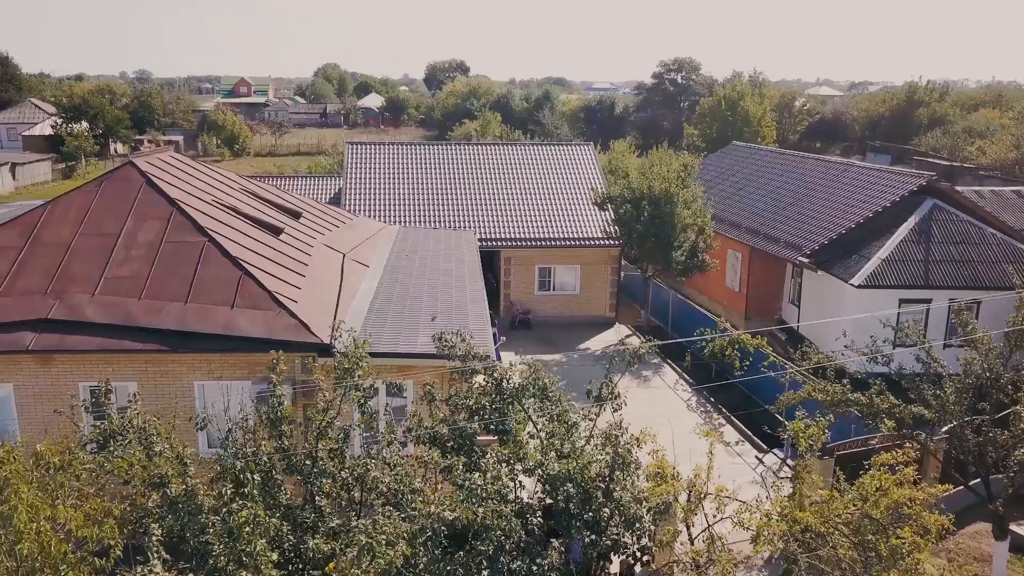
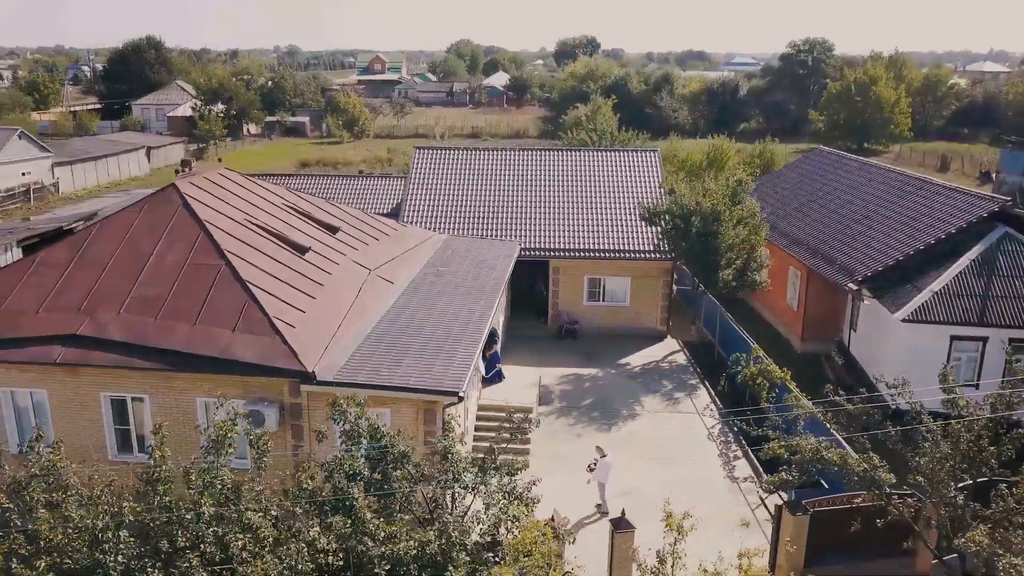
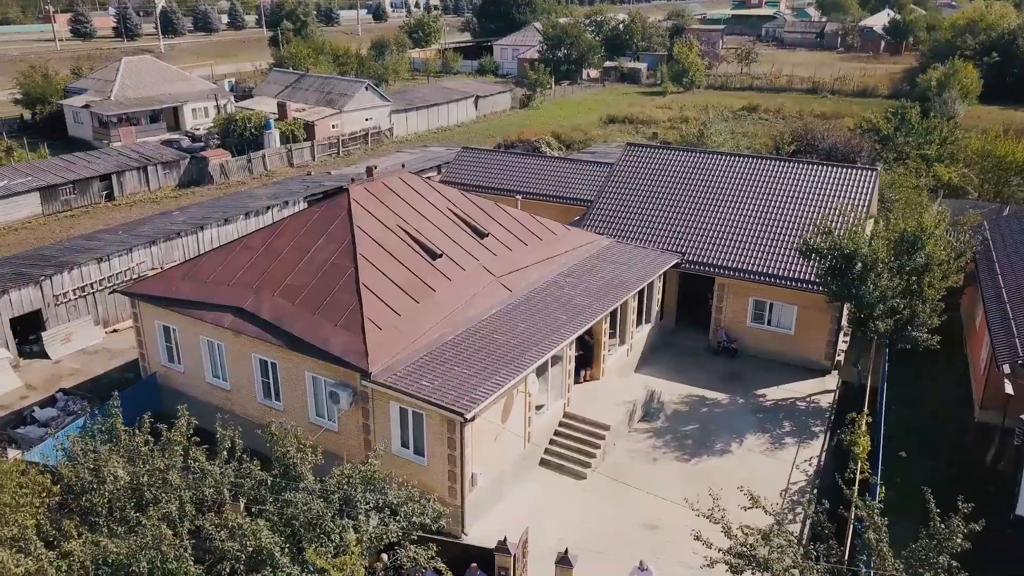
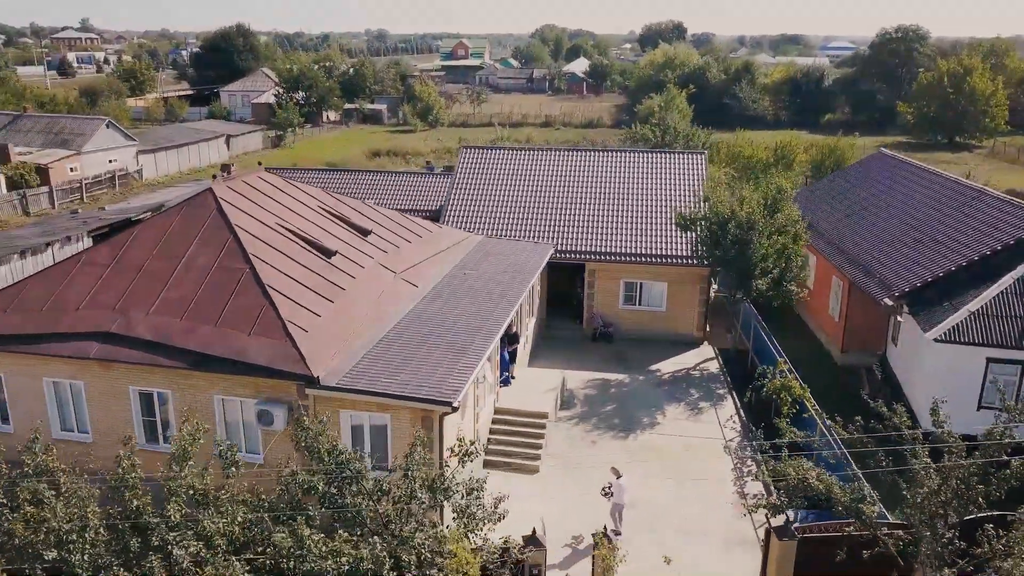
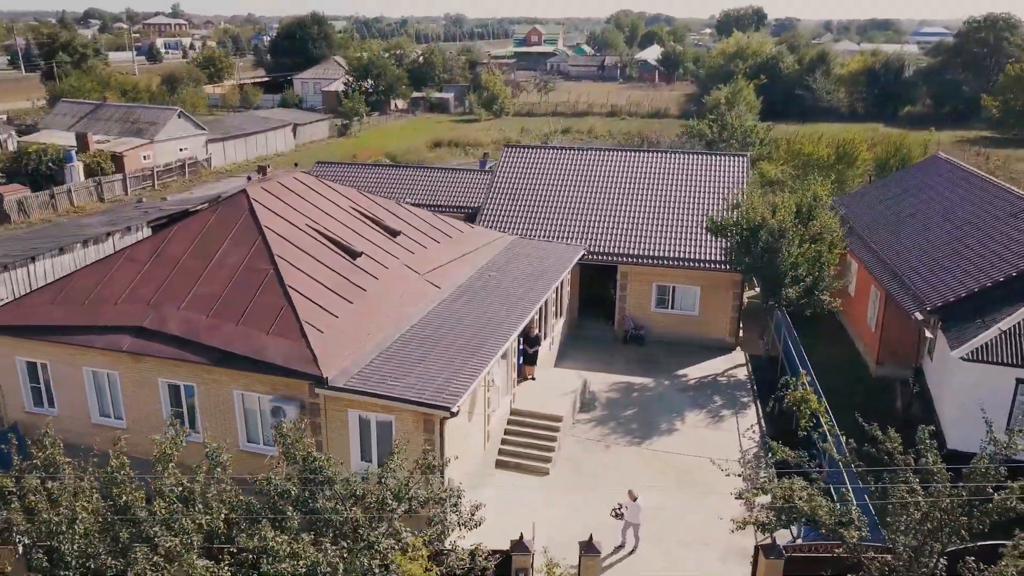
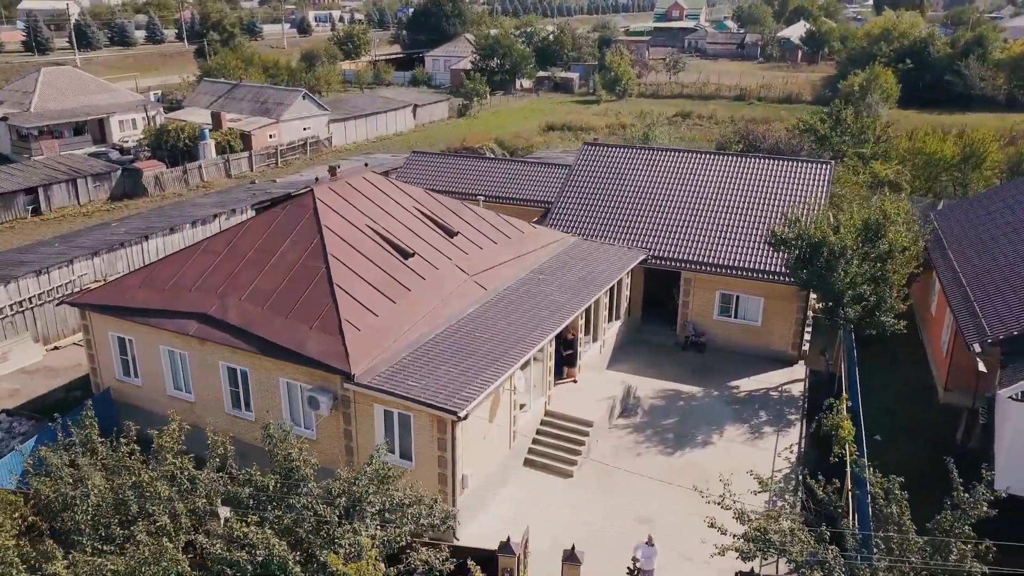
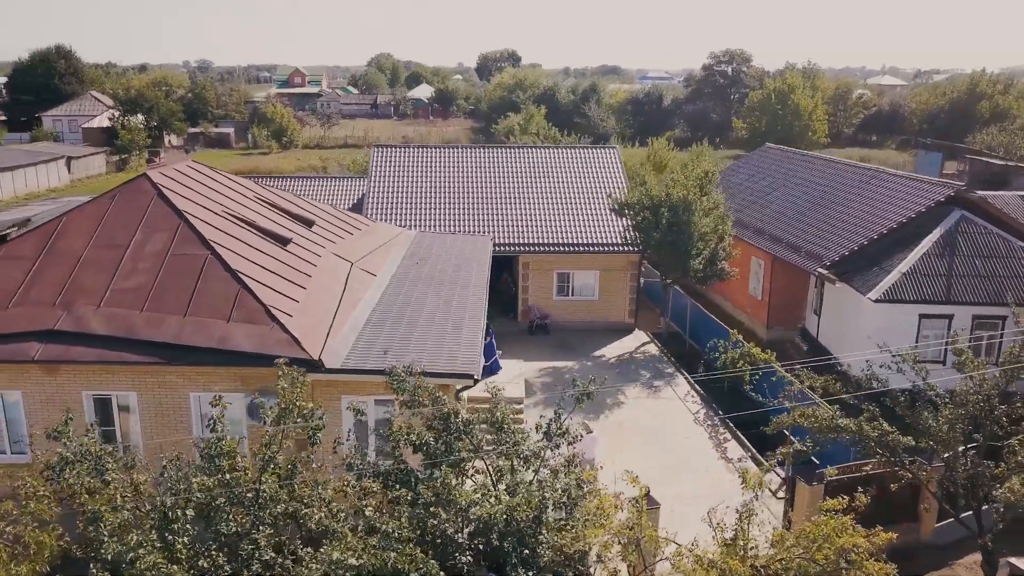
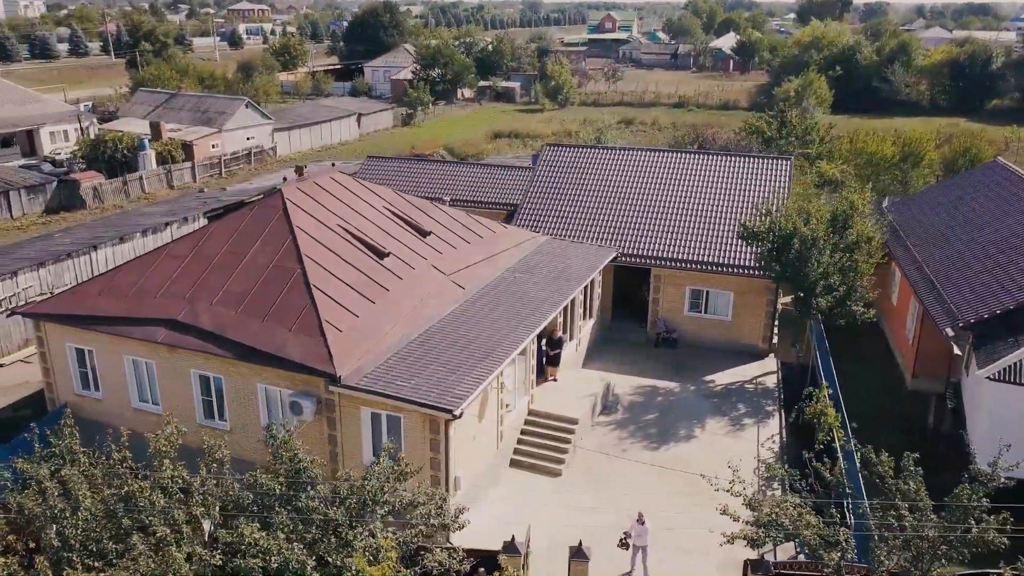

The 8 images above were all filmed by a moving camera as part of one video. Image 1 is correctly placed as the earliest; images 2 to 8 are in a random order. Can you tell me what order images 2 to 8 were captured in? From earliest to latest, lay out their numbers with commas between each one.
7, 2, 4, 5, 8, 6, 3
